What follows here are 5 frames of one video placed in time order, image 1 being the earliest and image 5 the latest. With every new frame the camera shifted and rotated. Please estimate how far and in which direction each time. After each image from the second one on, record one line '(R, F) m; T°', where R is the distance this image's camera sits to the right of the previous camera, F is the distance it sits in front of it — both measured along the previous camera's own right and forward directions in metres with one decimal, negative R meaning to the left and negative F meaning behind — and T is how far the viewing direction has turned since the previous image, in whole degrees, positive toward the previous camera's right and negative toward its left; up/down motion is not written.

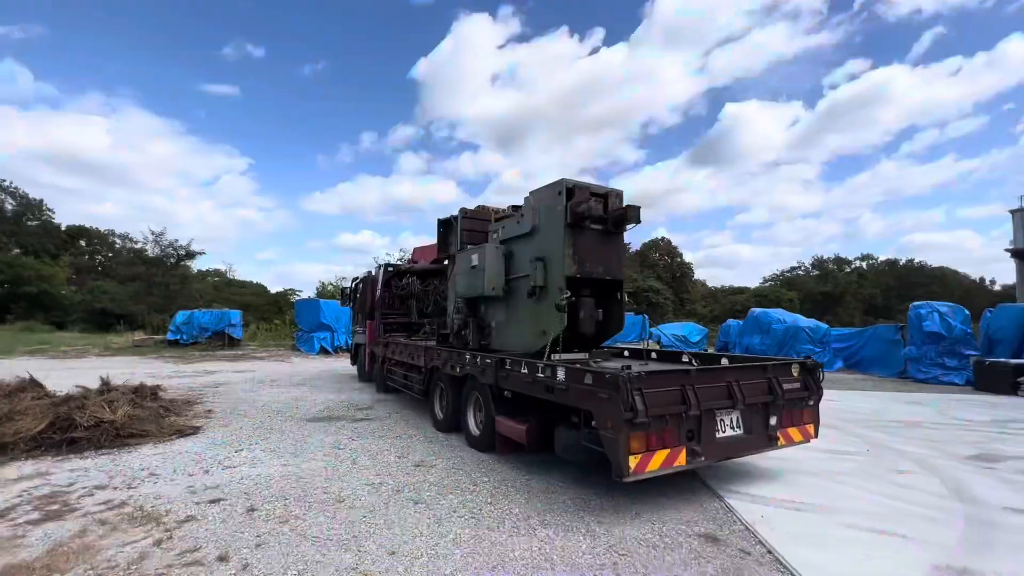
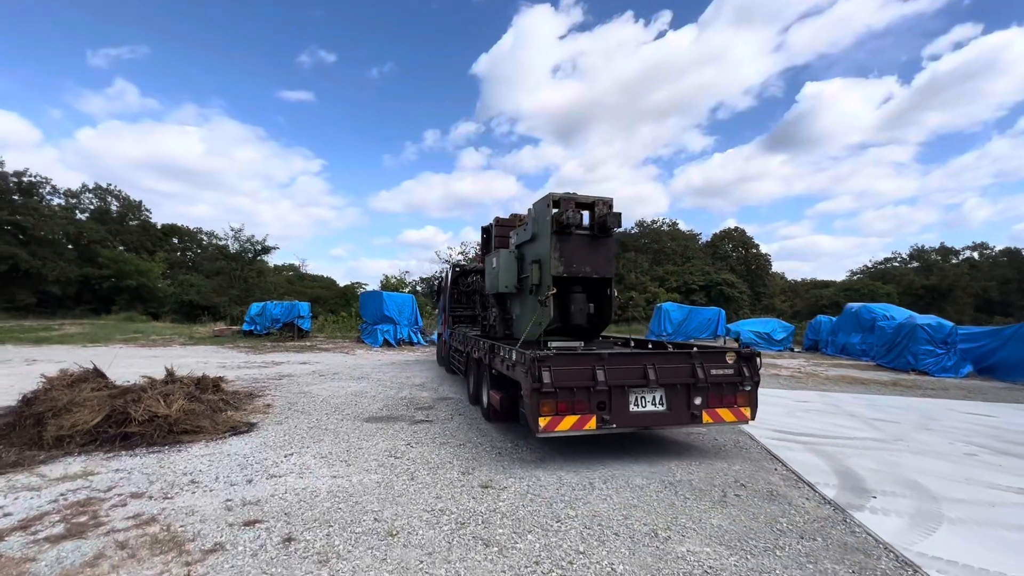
(-0.2, +0.9) m; -7°
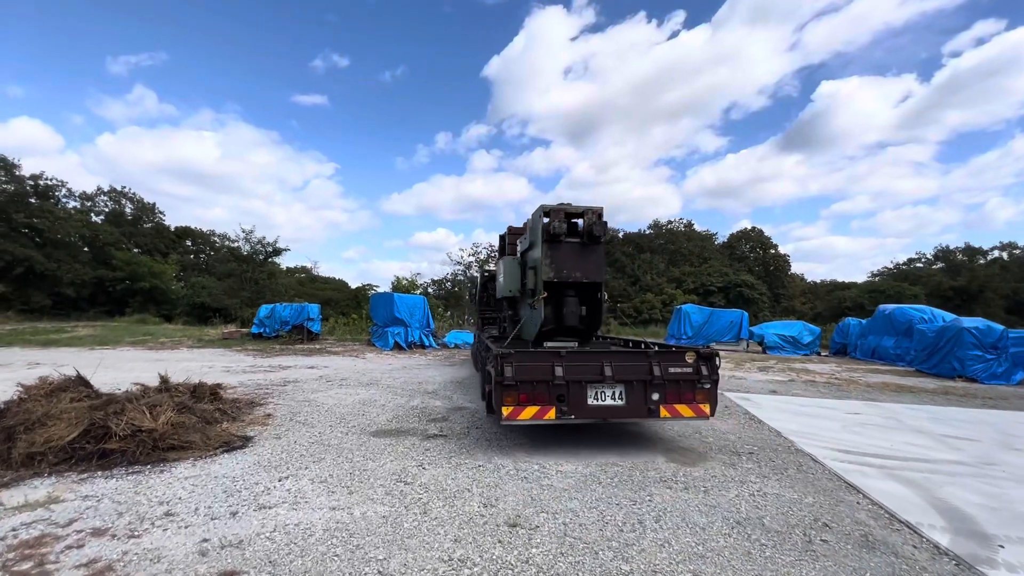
(-0.1, +0.7) m; -1°
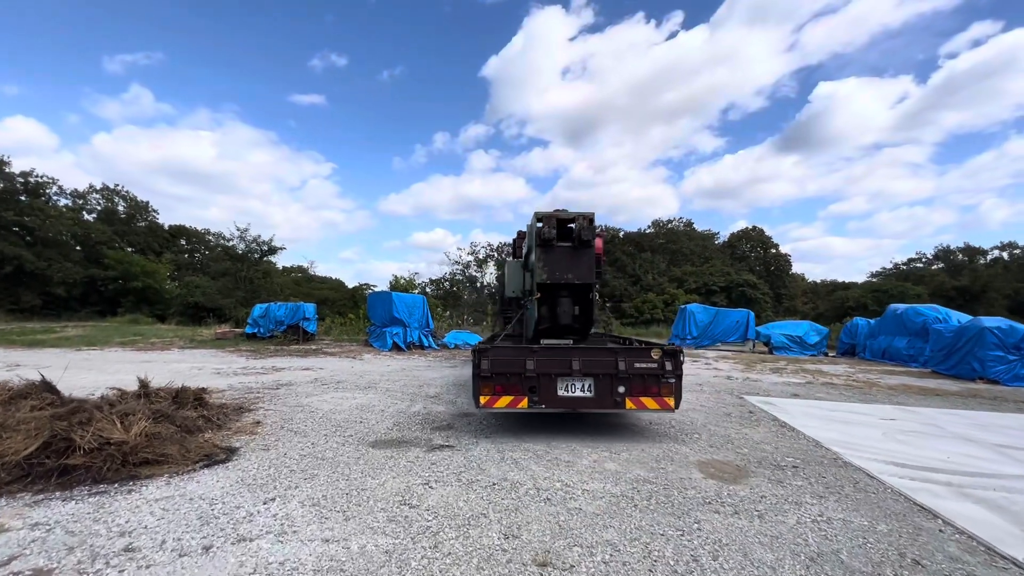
(-0.2, +0.5) m; 0°
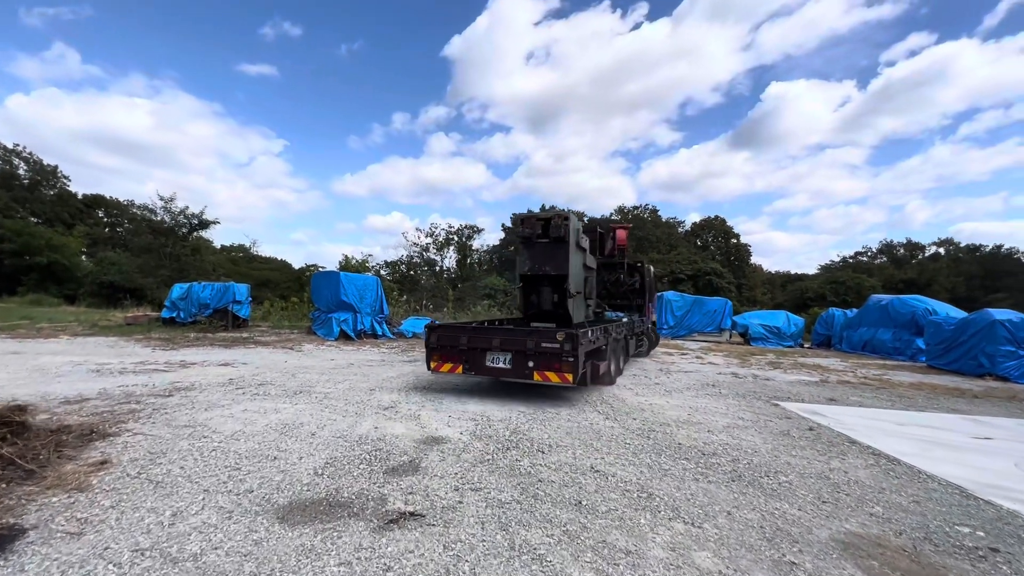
(-0.4, +2.1) m; +5°
